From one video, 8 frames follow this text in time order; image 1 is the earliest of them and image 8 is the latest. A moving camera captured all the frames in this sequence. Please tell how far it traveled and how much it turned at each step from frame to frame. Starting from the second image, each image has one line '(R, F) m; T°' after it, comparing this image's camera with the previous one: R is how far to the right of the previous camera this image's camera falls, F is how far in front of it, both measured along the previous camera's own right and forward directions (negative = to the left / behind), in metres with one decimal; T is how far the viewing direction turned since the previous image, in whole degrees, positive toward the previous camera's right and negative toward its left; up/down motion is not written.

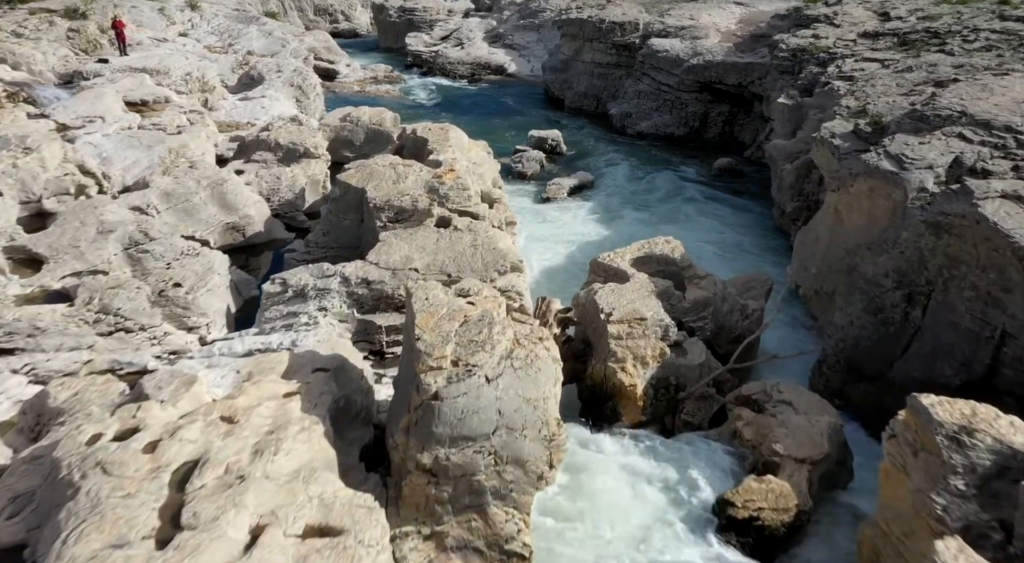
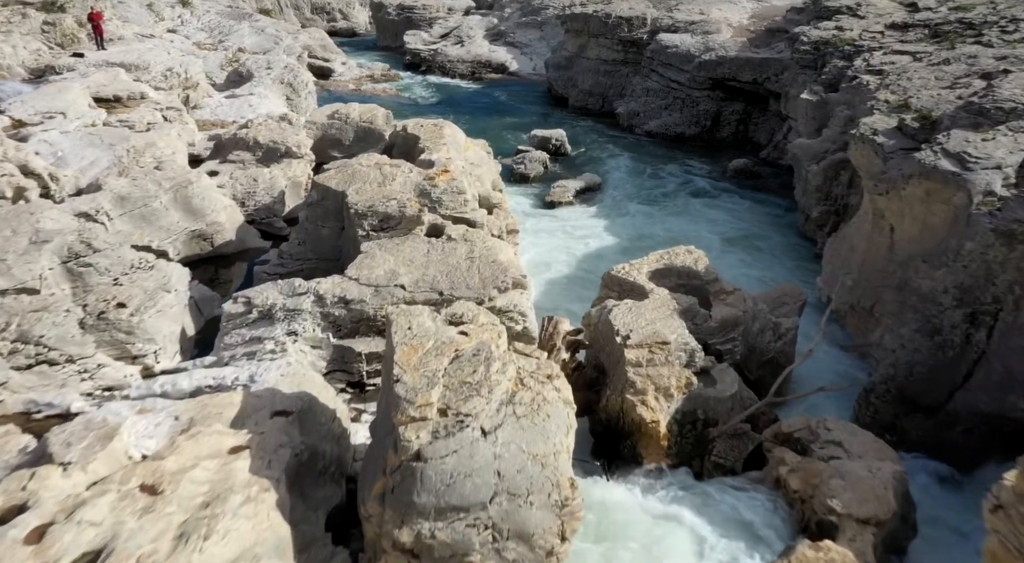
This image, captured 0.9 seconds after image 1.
(0.0, +1.0) m; 0°
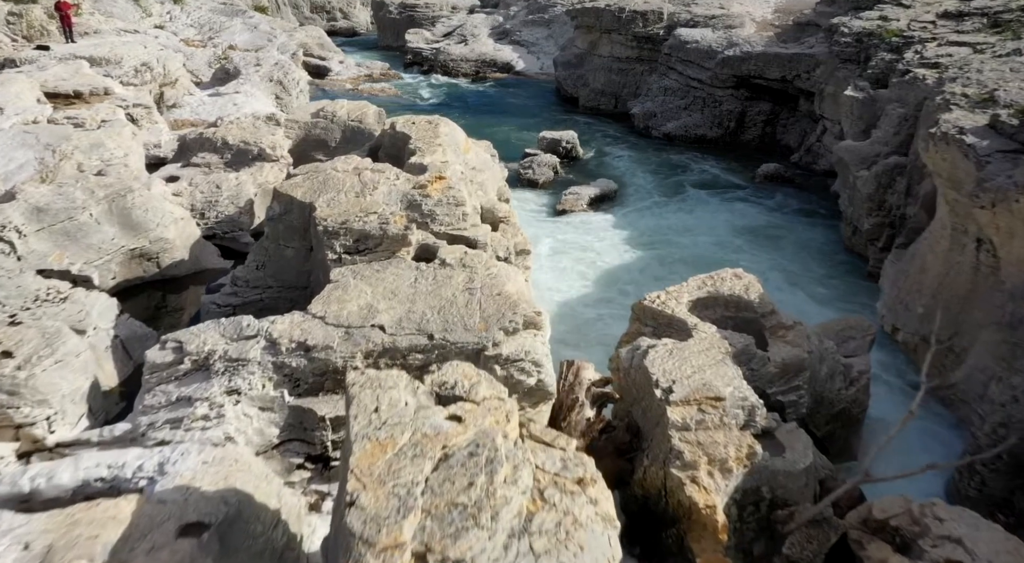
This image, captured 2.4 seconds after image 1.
(-0.1, +1.4) m; 0°
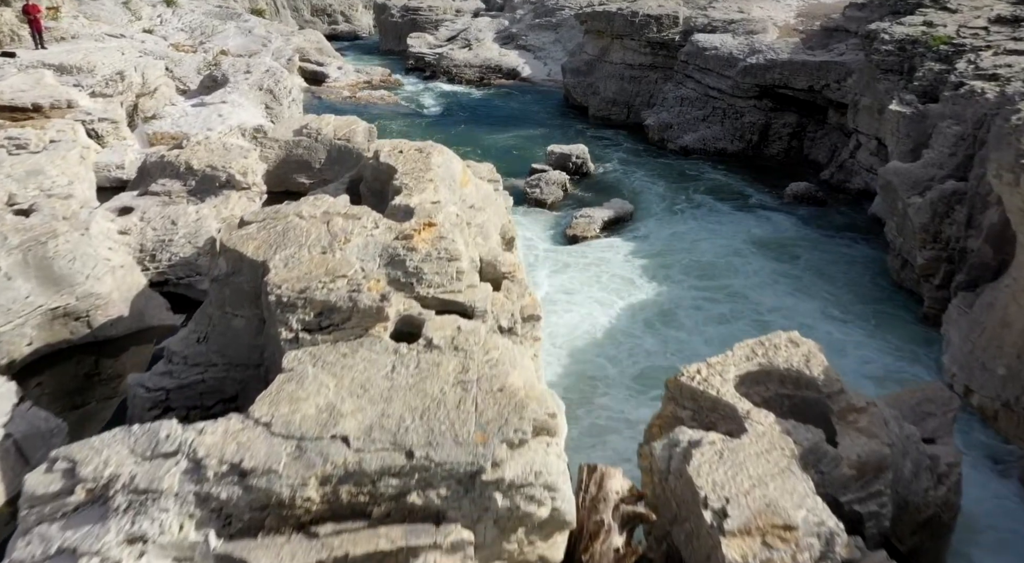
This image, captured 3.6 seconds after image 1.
(0.0, +1.2) m; 0°
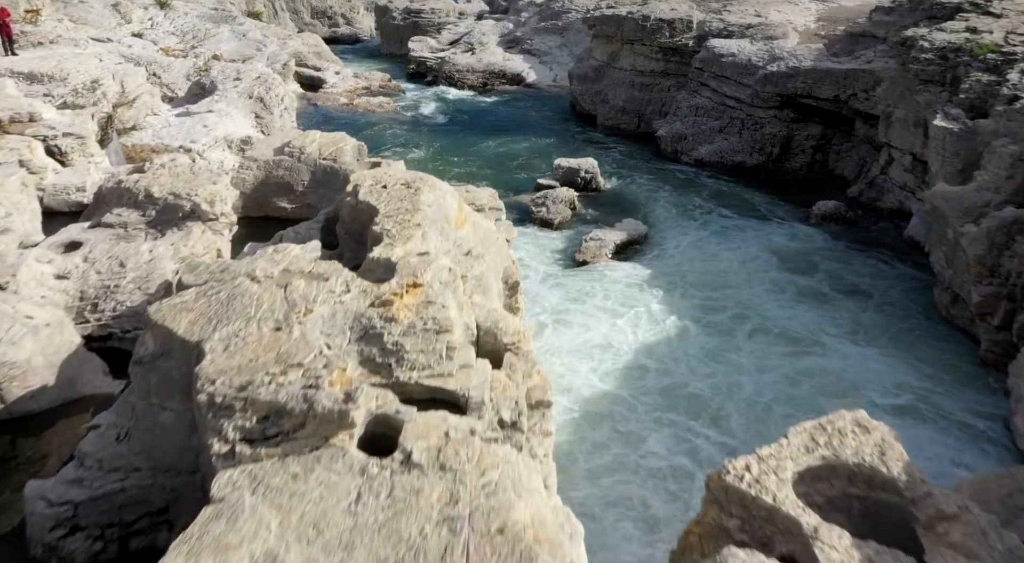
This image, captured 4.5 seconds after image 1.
(0.0, +1.0) m; 0°
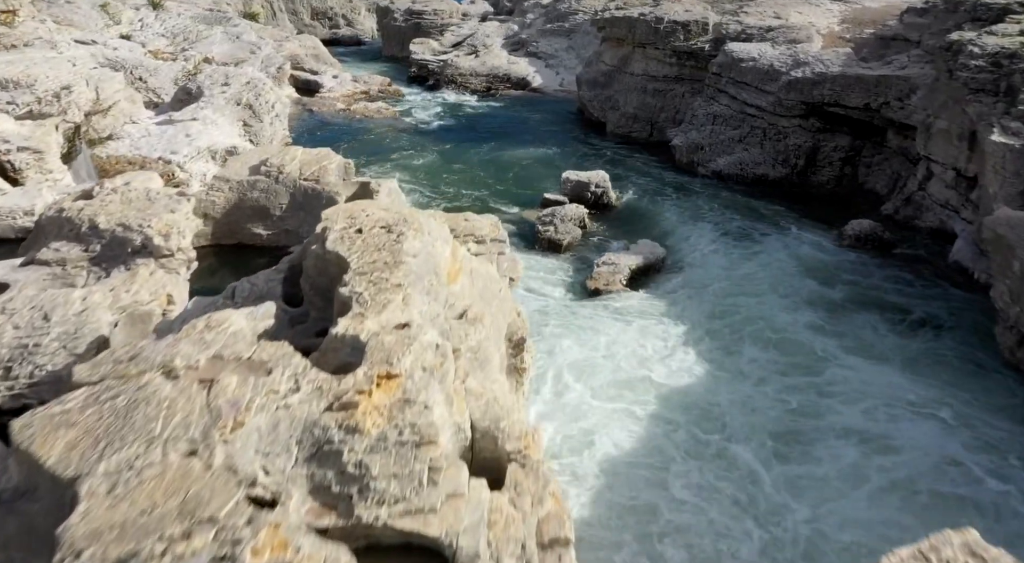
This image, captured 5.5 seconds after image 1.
(0.0, +1.0) m; 0°
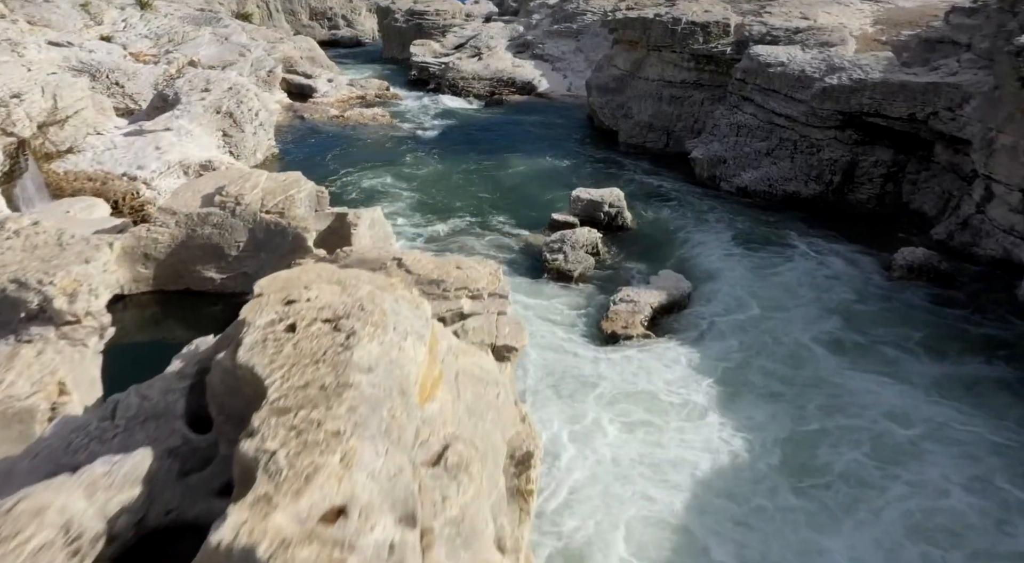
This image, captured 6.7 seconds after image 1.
(0.0, +1.3) m; 0°
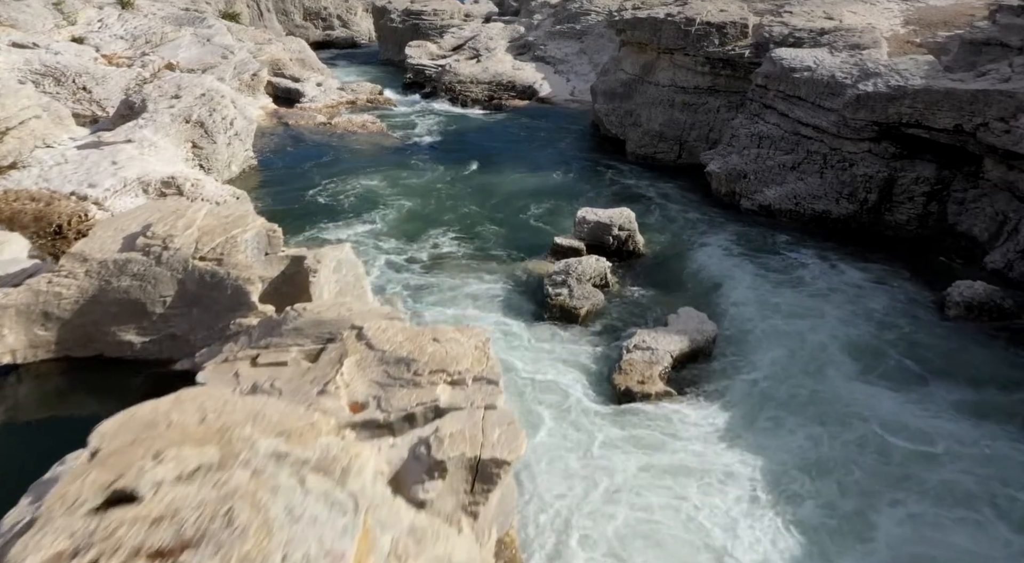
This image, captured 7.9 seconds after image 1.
(+0.1, +1.3) m; 0°
